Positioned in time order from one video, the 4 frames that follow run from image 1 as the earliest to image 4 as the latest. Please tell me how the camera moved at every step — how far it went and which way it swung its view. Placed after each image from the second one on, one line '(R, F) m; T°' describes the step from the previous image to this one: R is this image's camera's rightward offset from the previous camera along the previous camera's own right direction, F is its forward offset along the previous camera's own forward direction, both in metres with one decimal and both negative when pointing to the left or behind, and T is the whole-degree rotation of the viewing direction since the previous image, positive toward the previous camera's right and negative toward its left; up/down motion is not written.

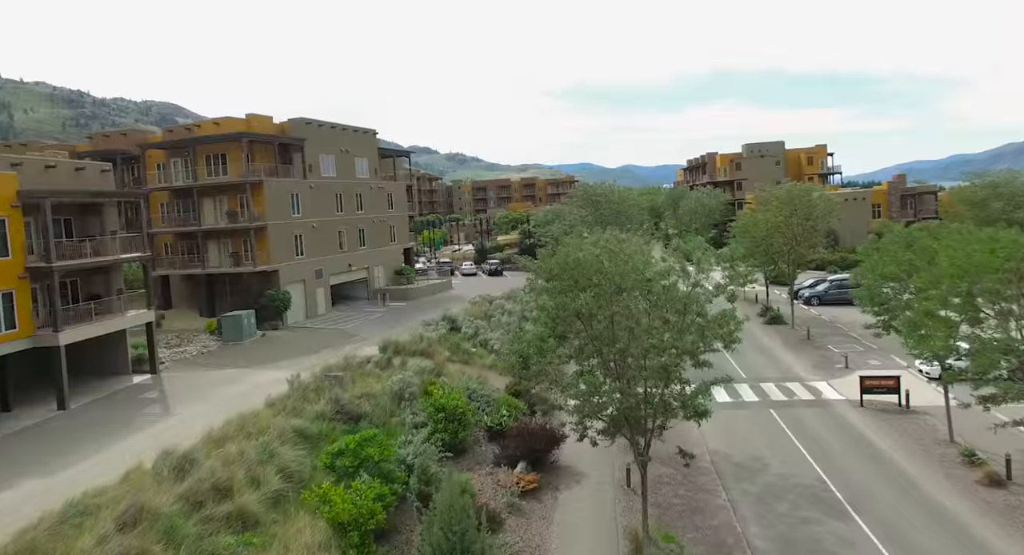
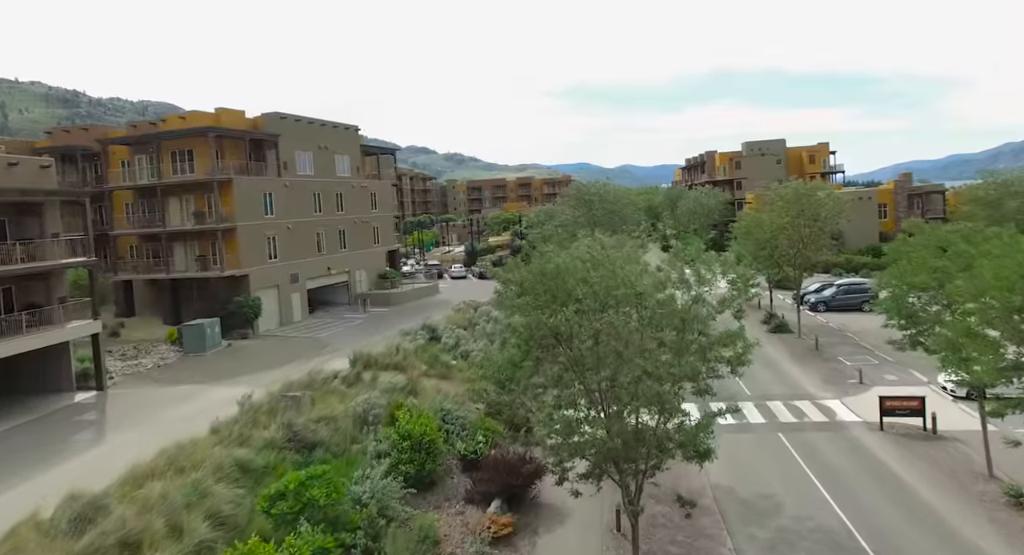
(+0.6, +2.4) m; 0°
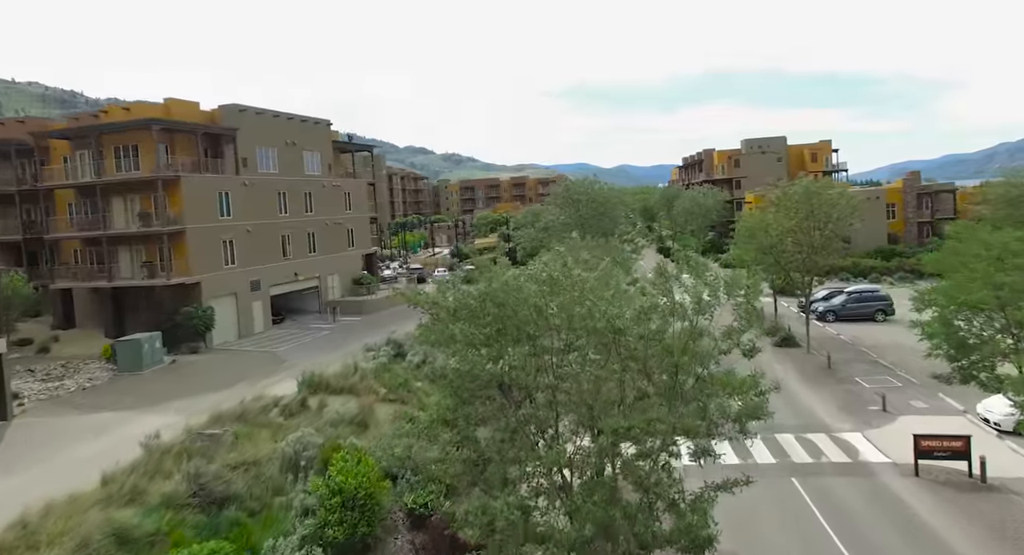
(+0.9, +3.3) m; 0°
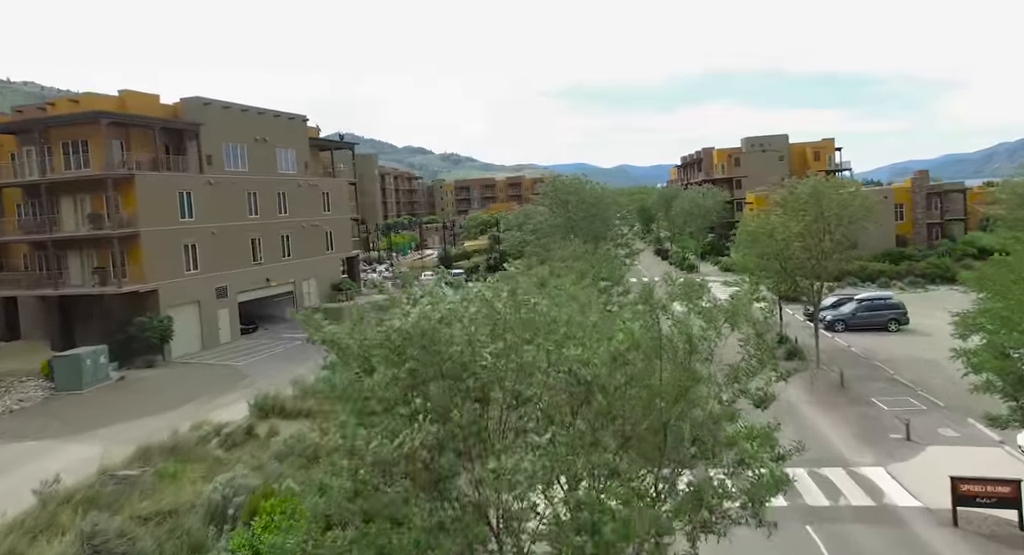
(+0.6, +2.5) m; 0°
